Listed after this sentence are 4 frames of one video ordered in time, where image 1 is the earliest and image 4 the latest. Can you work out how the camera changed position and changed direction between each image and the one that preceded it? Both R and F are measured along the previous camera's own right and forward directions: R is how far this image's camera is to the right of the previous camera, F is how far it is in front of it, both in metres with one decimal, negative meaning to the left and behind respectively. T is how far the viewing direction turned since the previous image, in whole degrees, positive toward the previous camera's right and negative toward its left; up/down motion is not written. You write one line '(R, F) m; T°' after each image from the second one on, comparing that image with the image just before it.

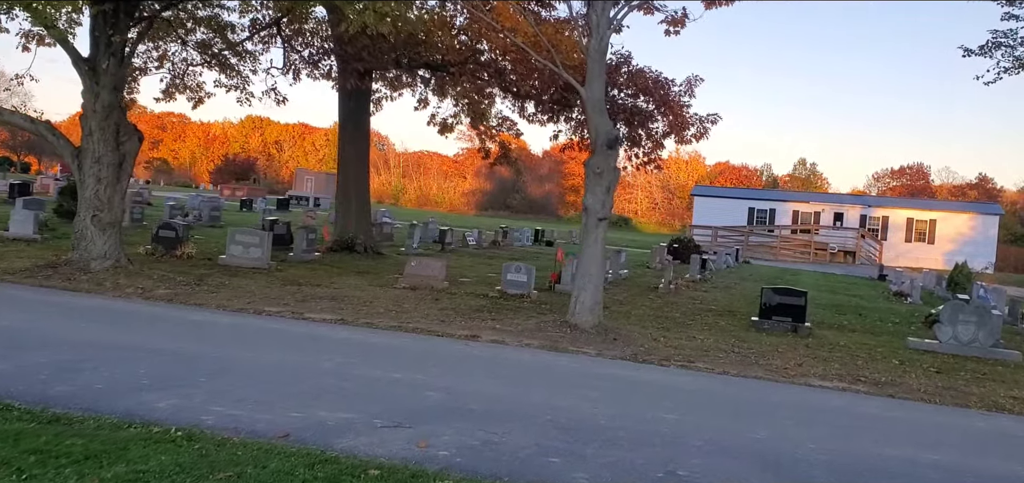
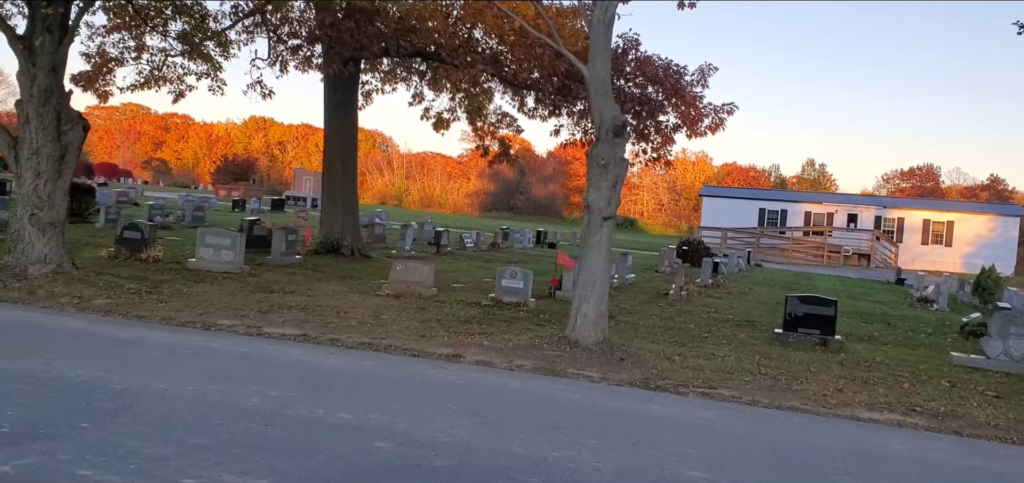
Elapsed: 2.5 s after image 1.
(+0.2, +1.4) m; 0°
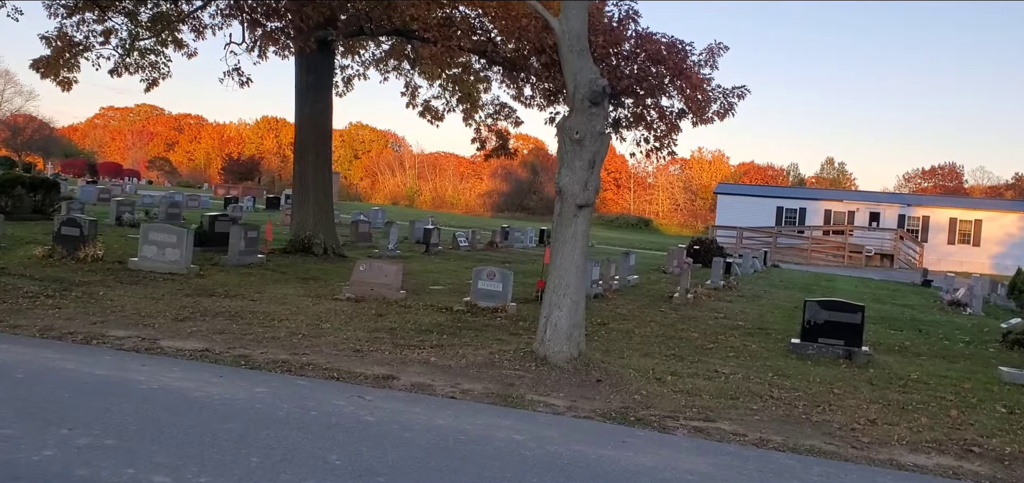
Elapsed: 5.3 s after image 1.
(+0.6, +1.7) m; -1°
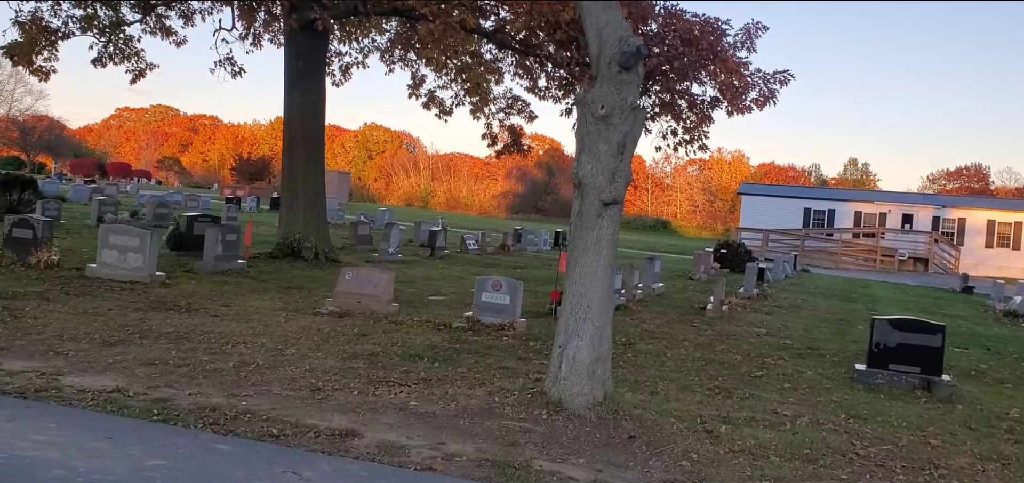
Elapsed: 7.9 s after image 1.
(+0.1, +1.7) m; -1°
